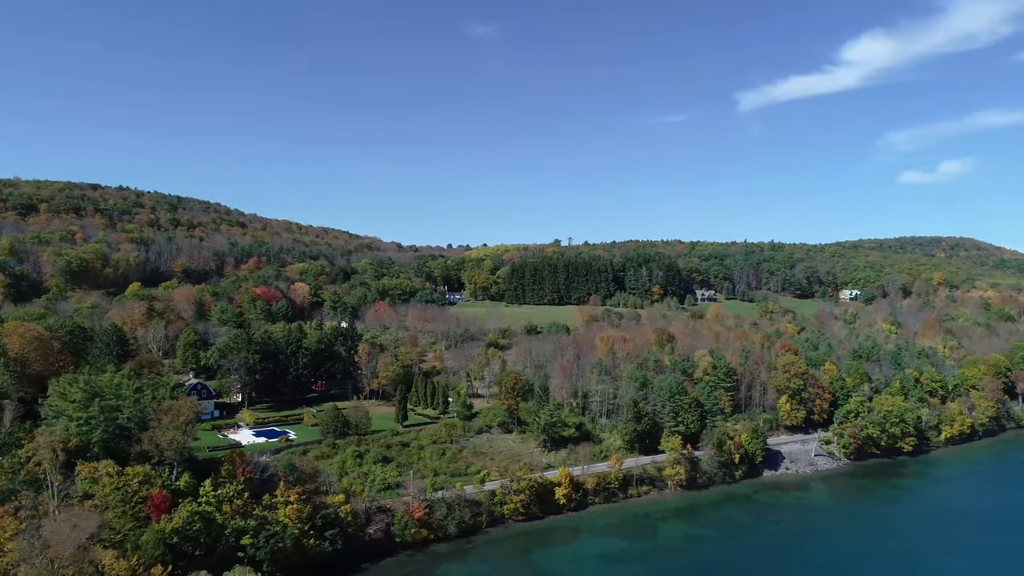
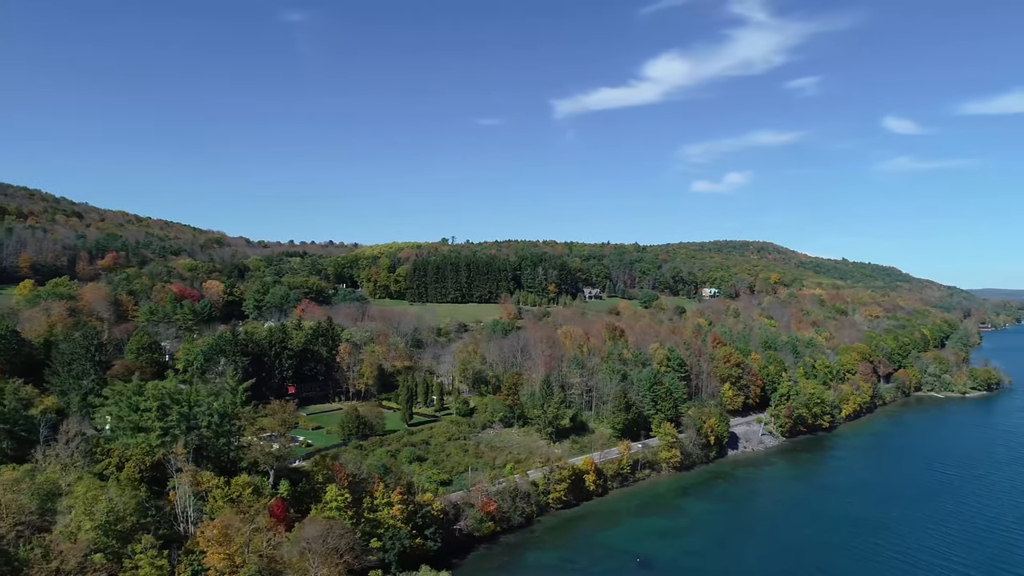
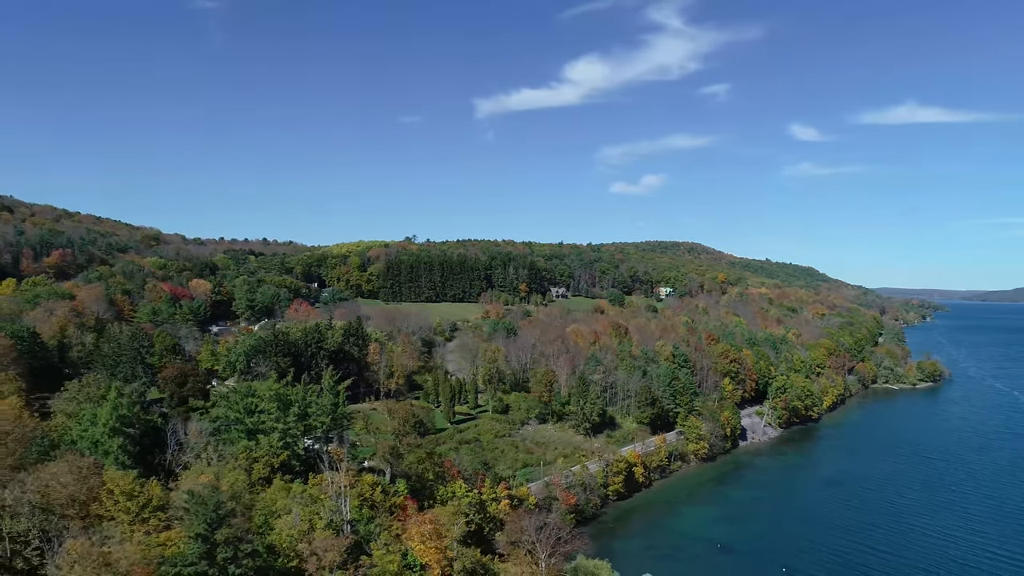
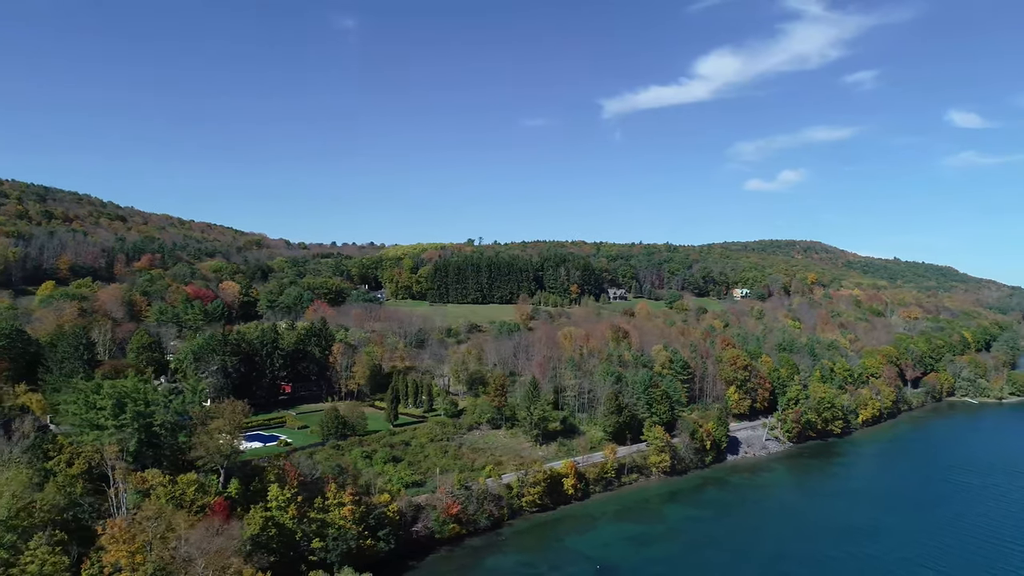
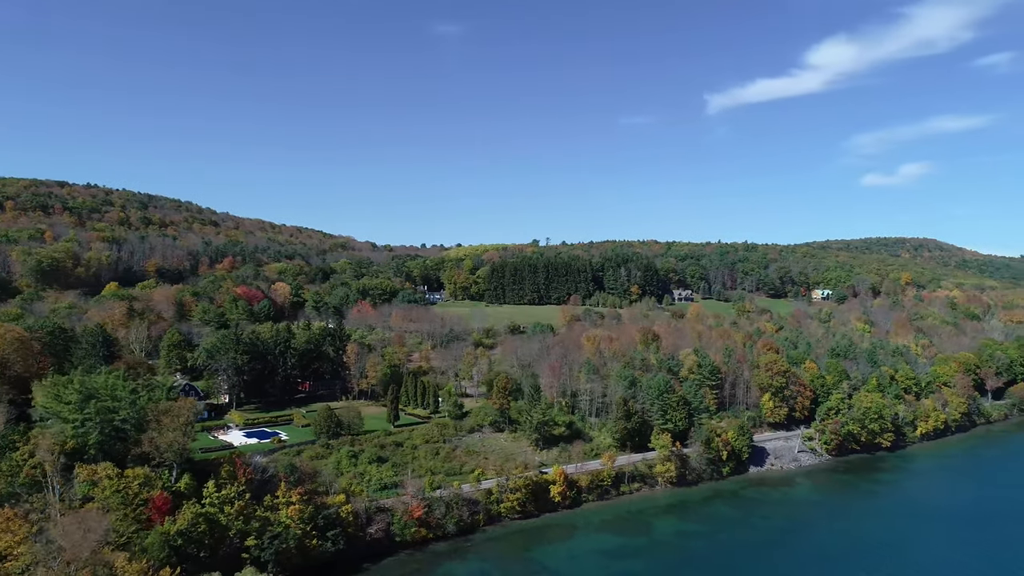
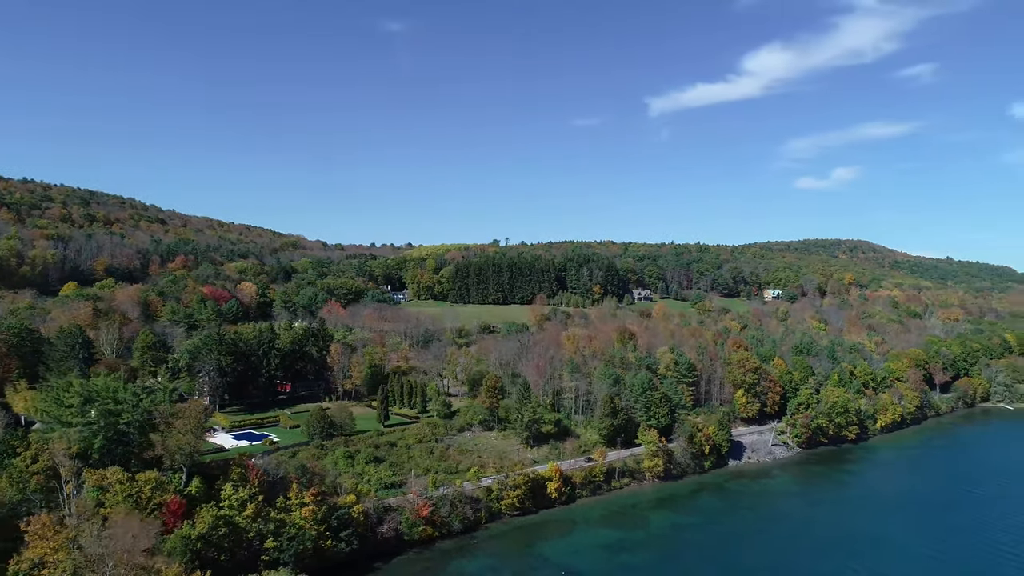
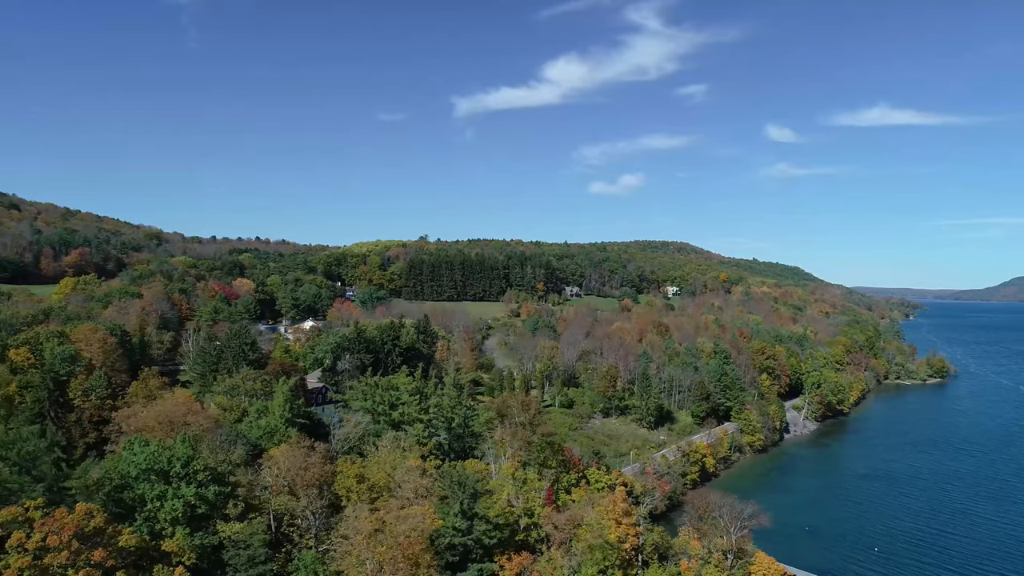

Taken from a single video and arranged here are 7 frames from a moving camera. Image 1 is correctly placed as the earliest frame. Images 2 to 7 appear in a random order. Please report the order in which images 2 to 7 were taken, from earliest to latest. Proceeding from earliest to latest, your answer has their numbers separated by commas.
5, 6, 4, 2, 3, 7
